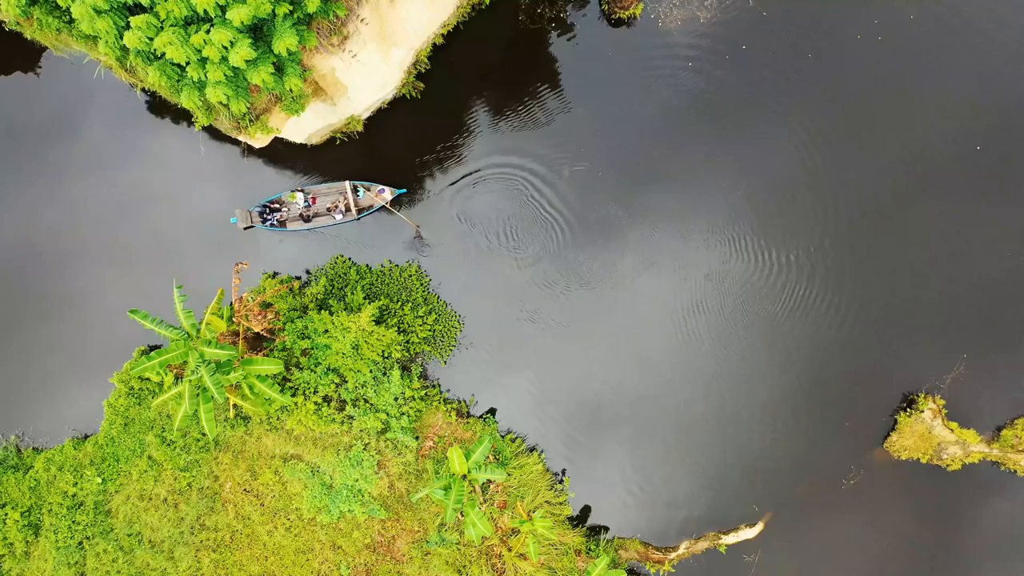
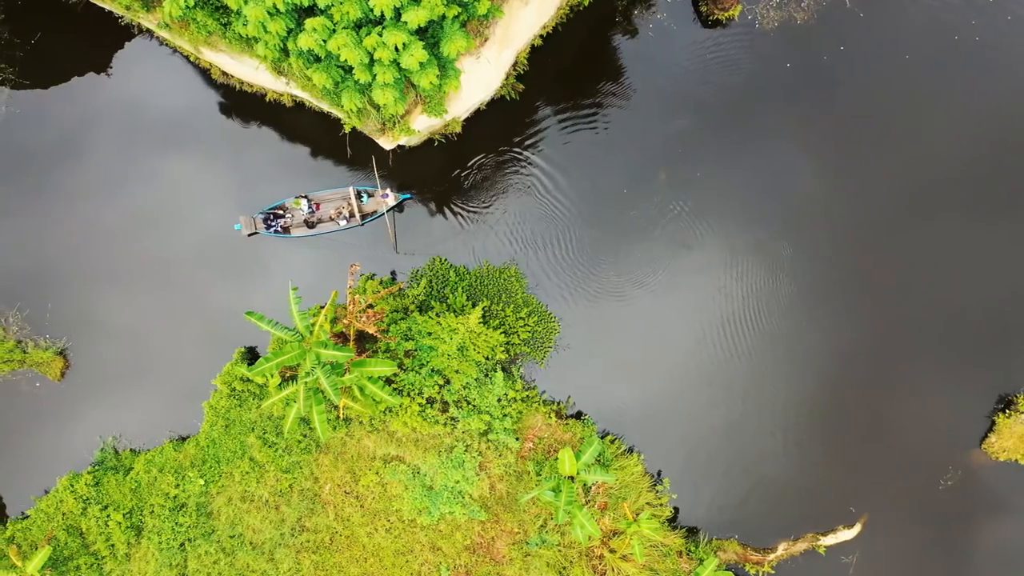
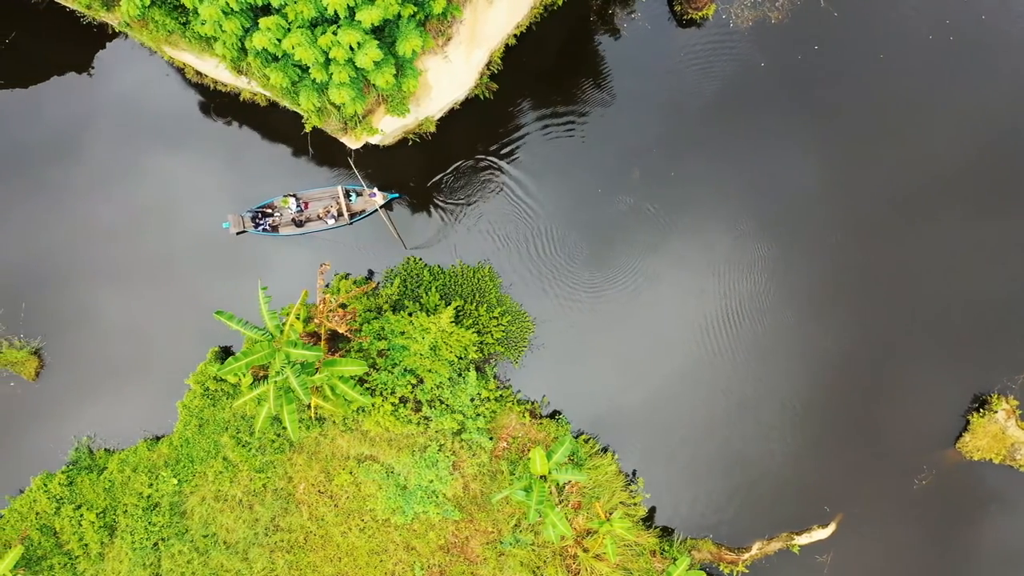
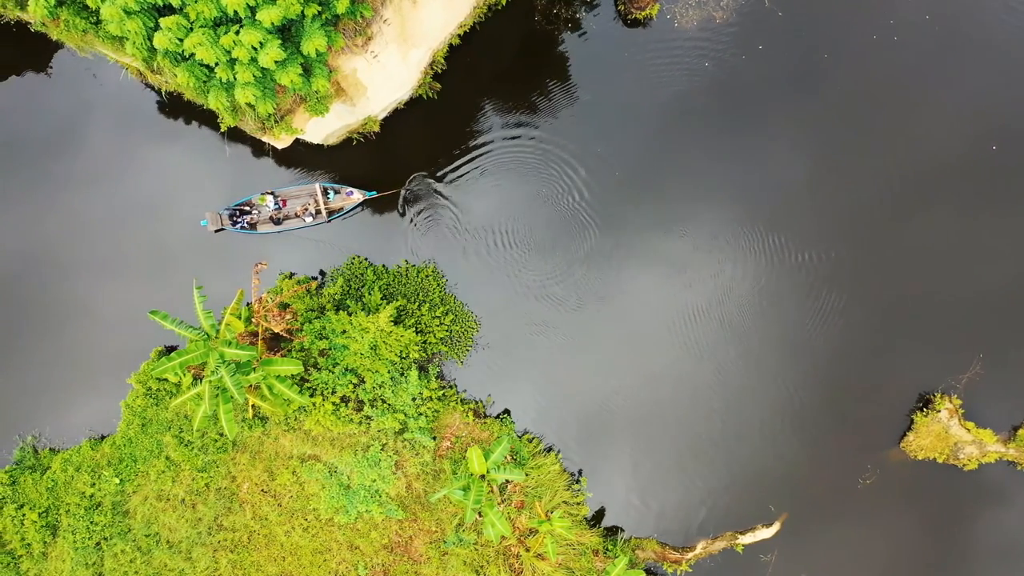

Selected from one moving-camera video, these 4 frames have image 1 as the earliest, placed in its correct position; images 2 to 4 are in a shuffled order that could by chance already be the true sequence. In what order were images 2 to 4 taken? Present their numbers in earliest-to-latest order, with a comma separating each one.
4, 3, 2
